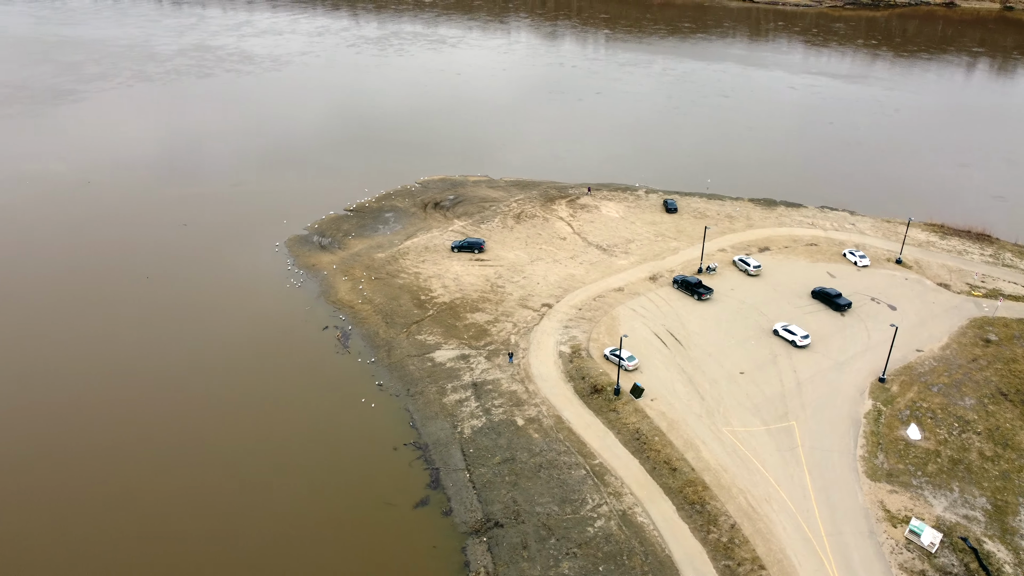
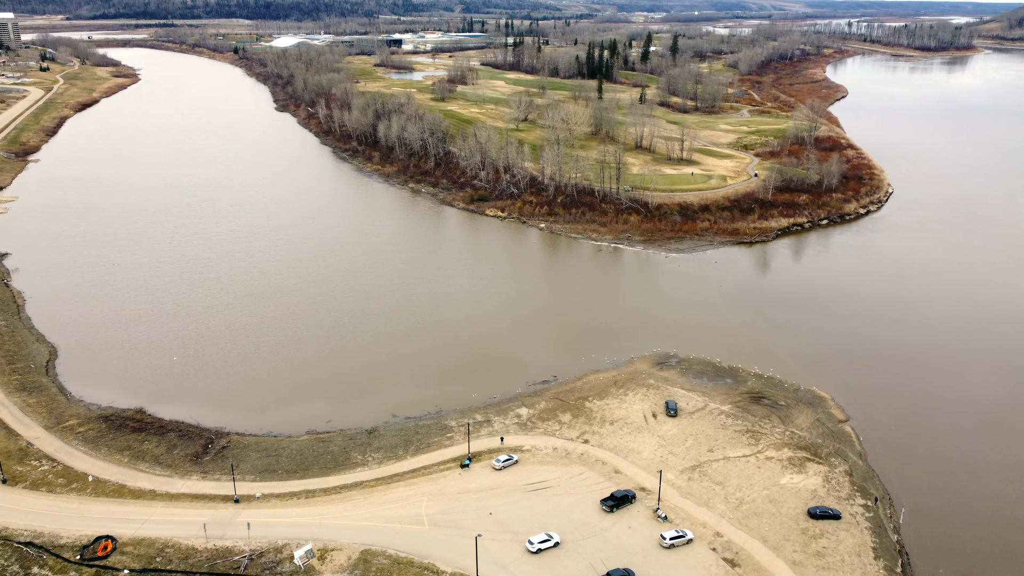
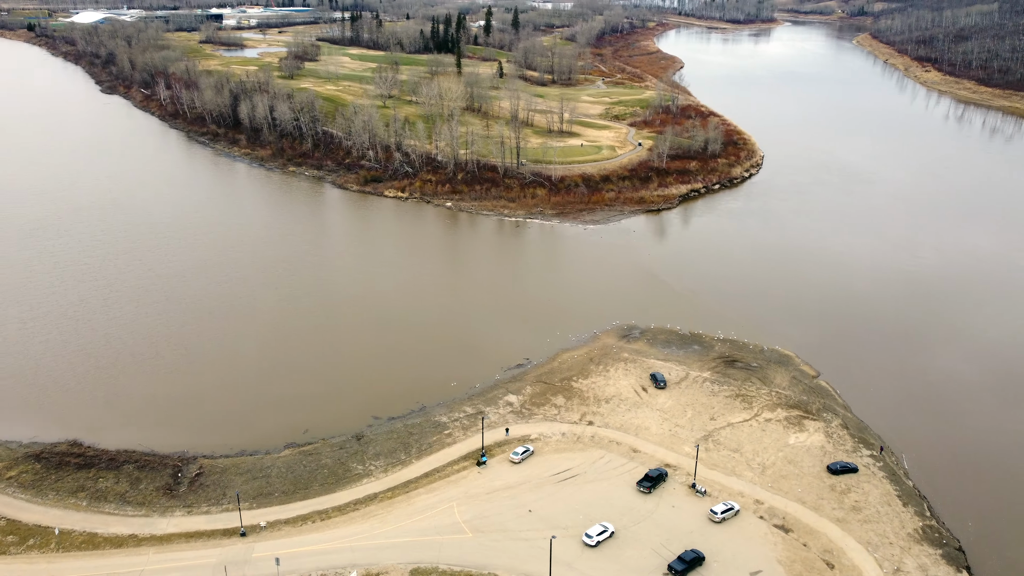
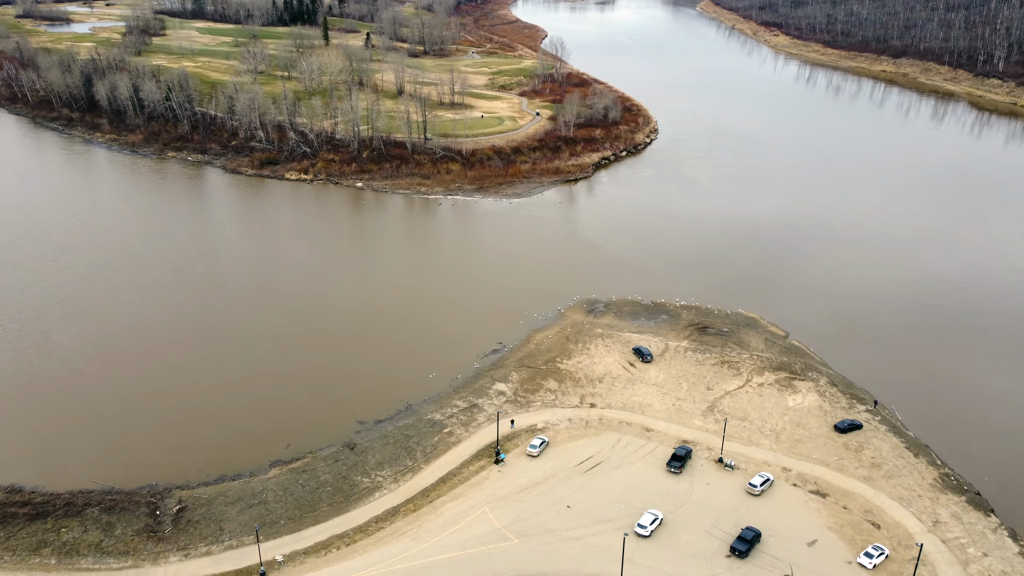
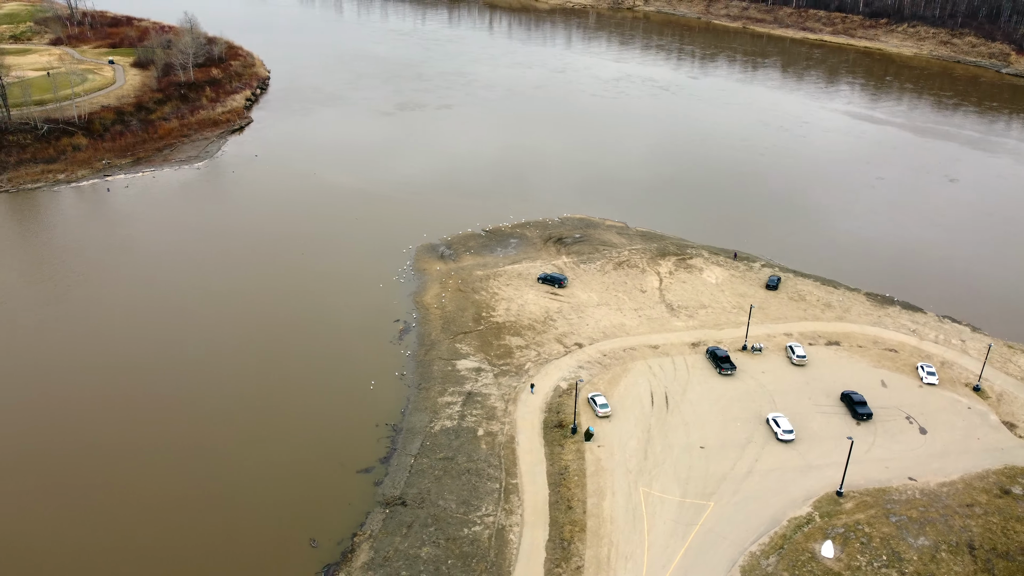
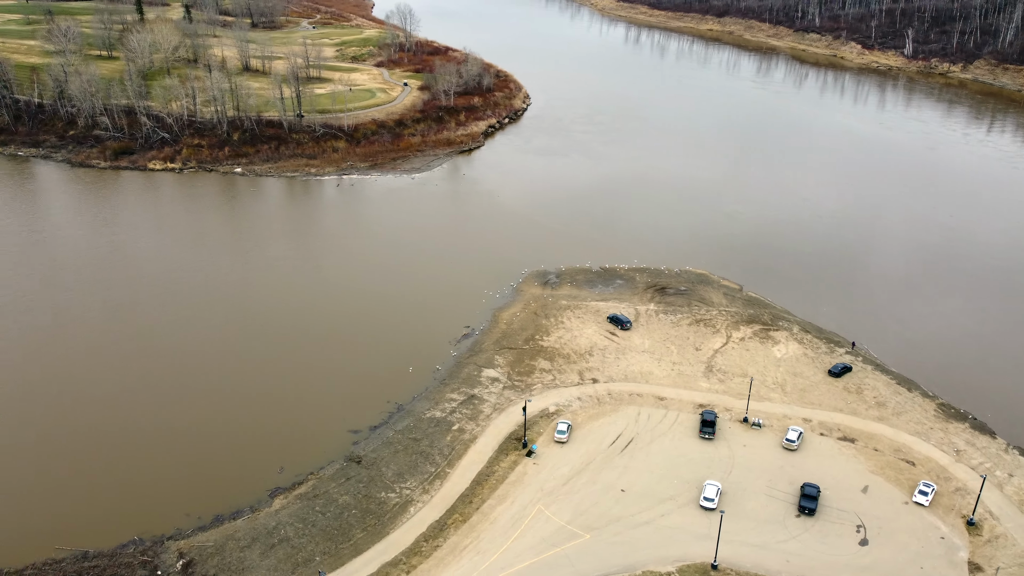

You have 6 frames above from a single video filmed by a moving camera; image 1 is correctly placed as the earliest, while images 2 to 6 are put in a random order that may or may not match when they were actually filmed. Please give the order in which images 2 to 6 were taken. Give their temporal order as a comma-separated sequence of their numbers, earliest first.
5, 6, 4, 3, 2
